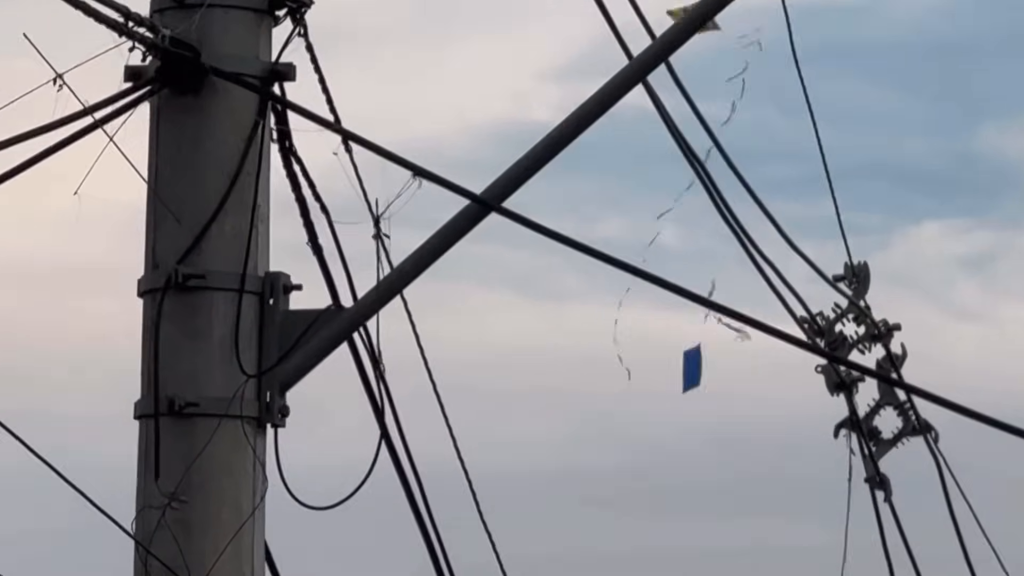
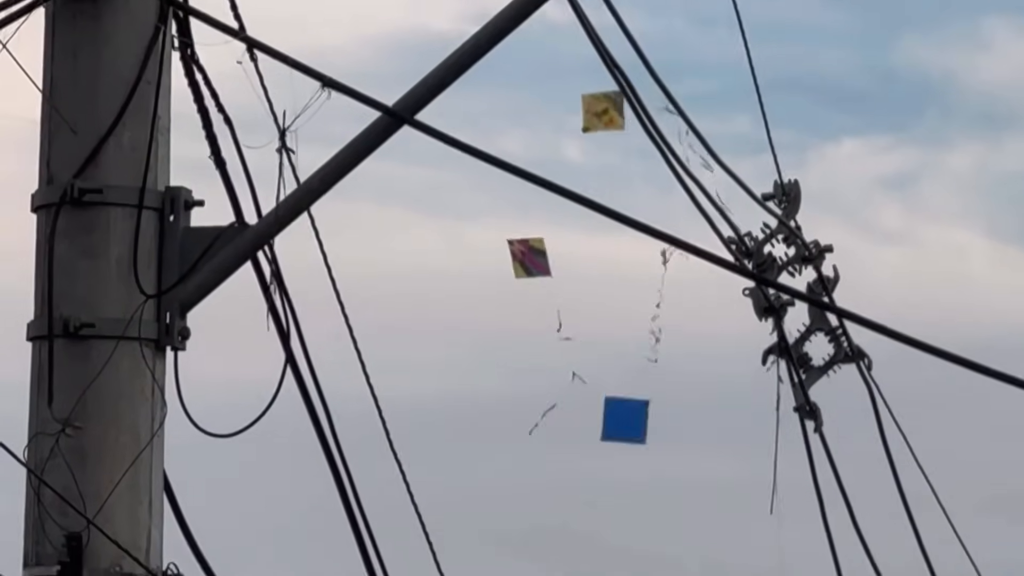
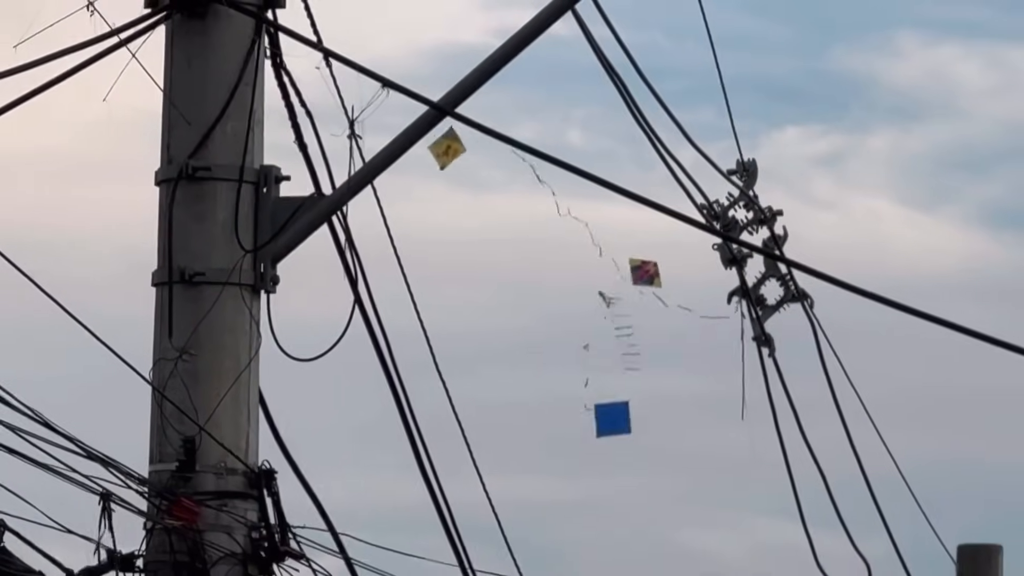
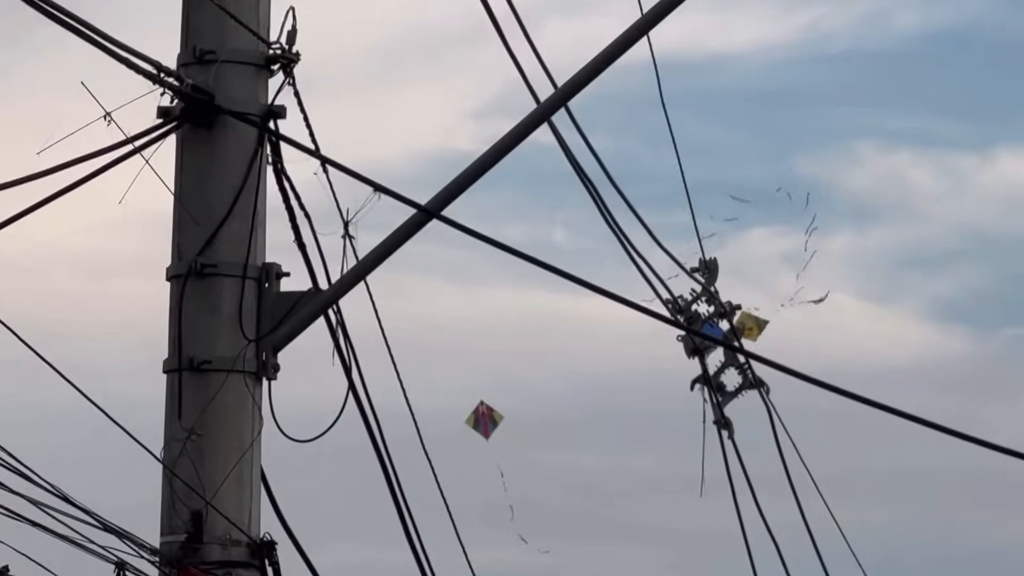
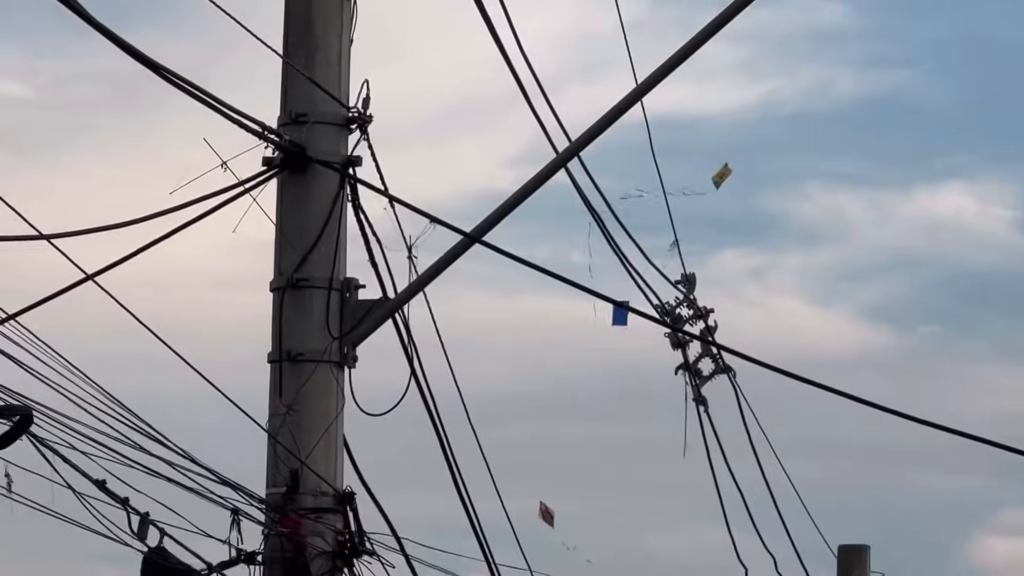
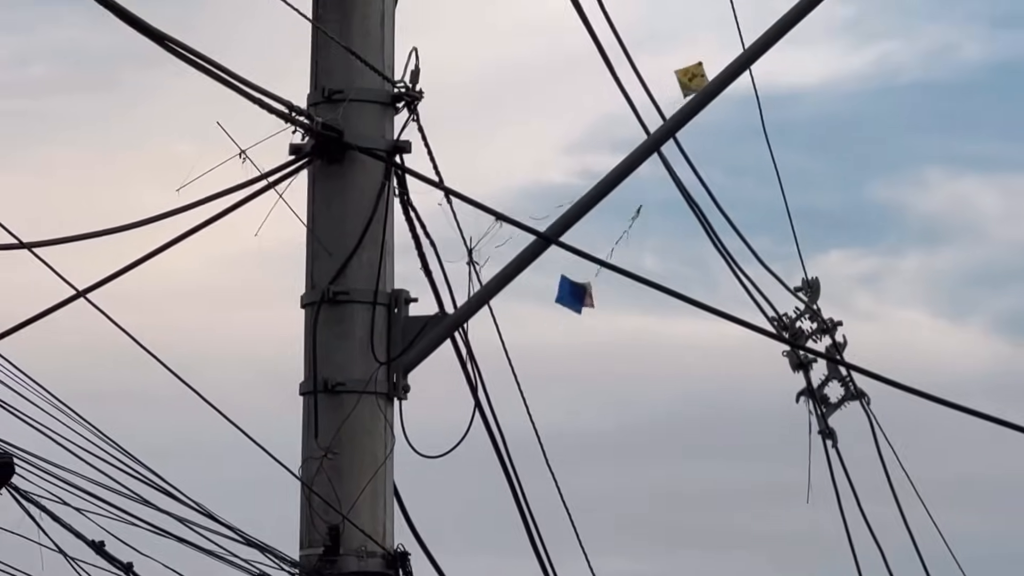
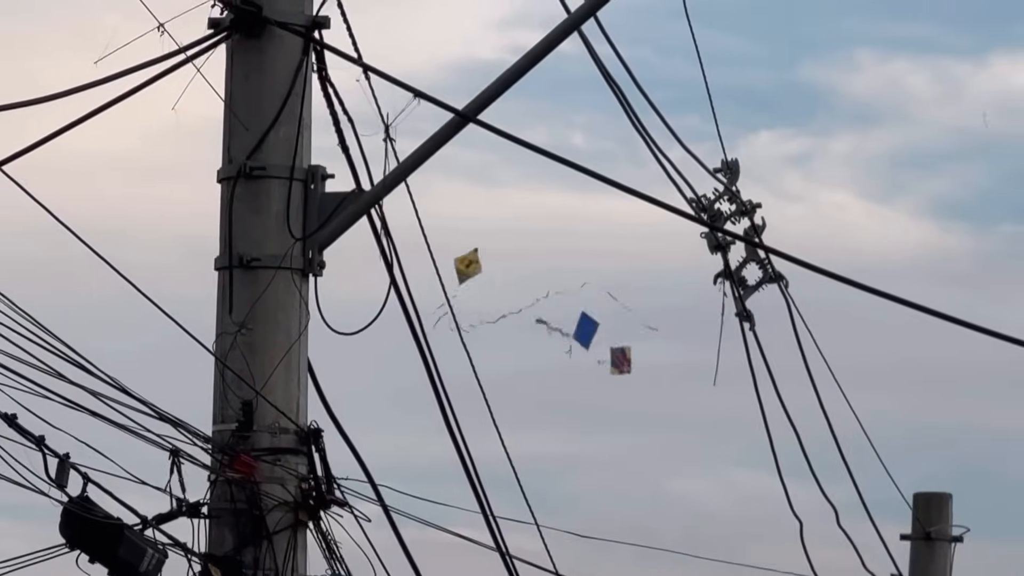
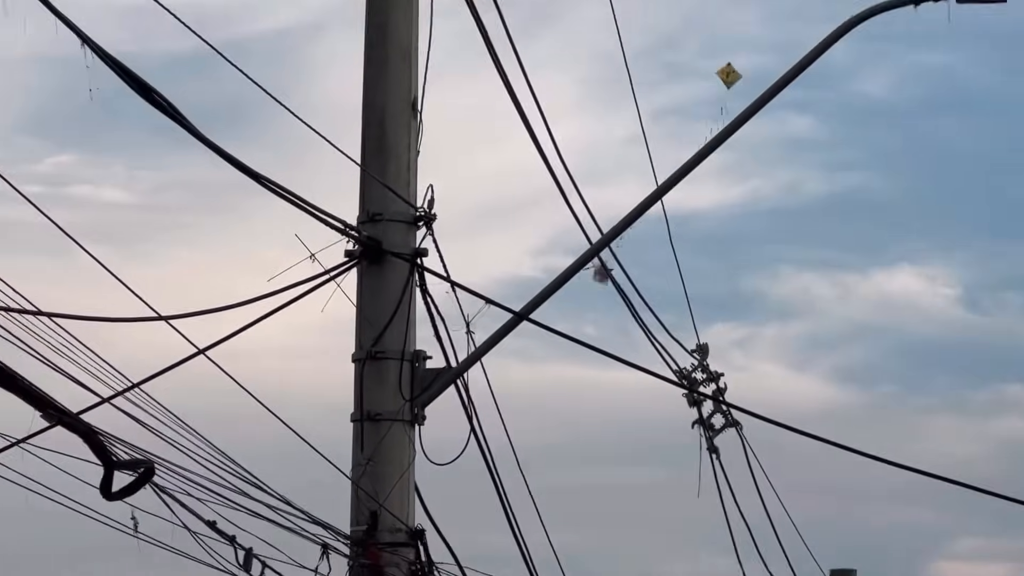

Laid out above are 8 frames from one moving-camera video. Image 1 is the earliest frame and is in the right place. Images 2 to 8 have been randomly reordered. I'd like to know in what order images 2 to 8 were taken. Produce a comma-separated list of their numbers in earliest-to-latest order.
5, 4, 2, 3, 7, 6, 8
